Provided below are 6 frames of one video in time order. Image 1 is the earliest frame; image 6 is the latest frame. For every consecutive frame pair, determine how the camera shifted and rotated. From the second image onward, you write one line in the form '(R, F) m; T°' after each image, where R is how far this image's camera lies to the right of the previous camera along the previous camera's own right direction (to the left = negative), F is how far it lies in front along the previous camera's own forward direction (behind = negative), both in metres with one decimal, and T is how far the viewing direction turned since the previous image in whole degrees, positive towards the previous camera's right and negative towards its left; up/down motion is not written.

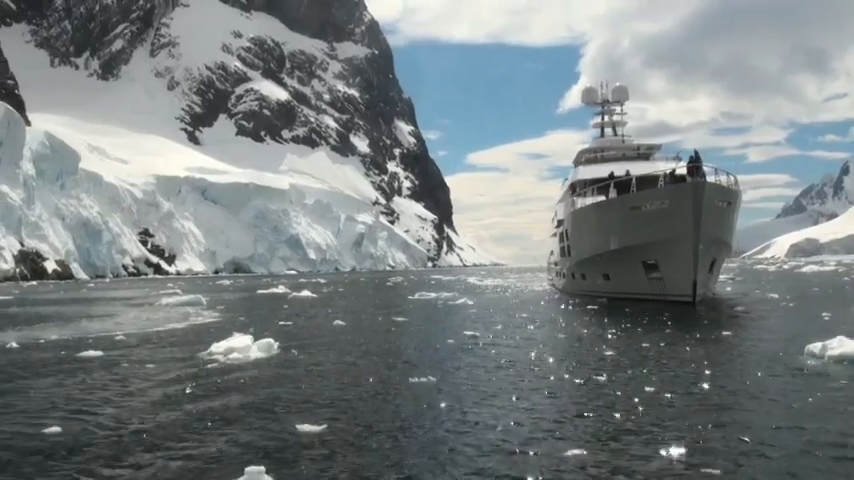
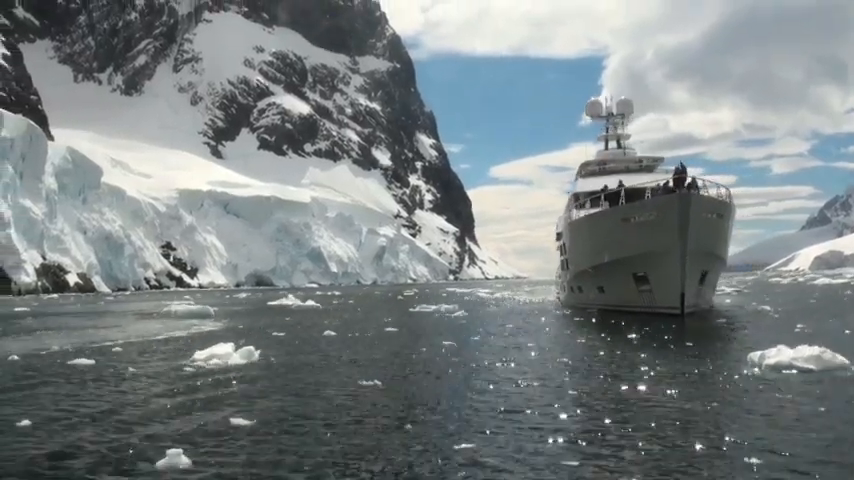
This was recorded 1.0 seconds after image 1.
(+0.4, -0.1) m; -1°
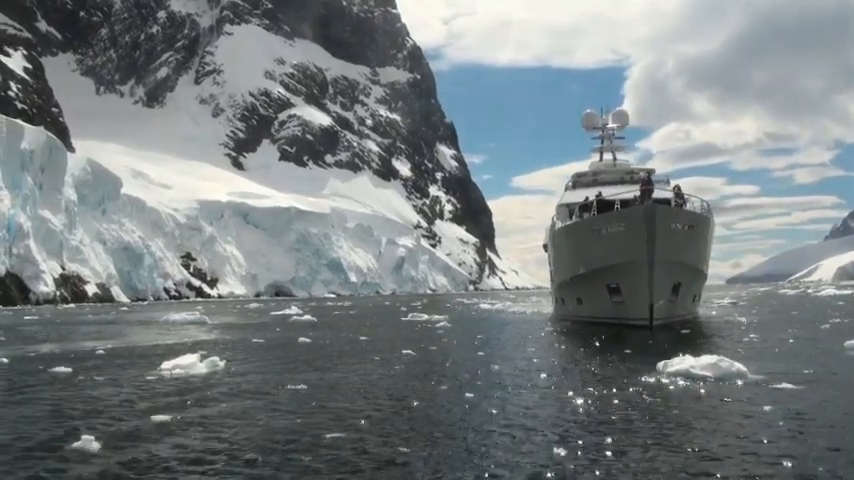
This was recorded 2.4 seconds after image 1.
(+0.5, -0.1) m; -1°
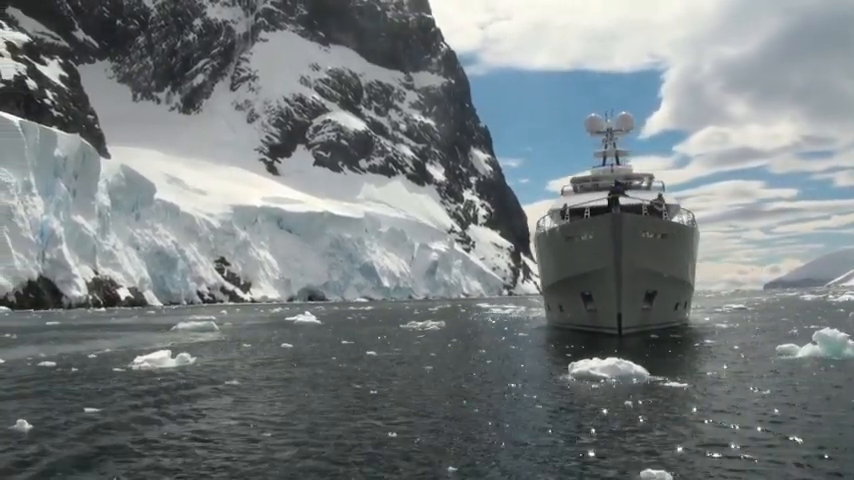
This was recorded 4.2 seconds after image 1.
(+0.8, 0.0) m; -2°
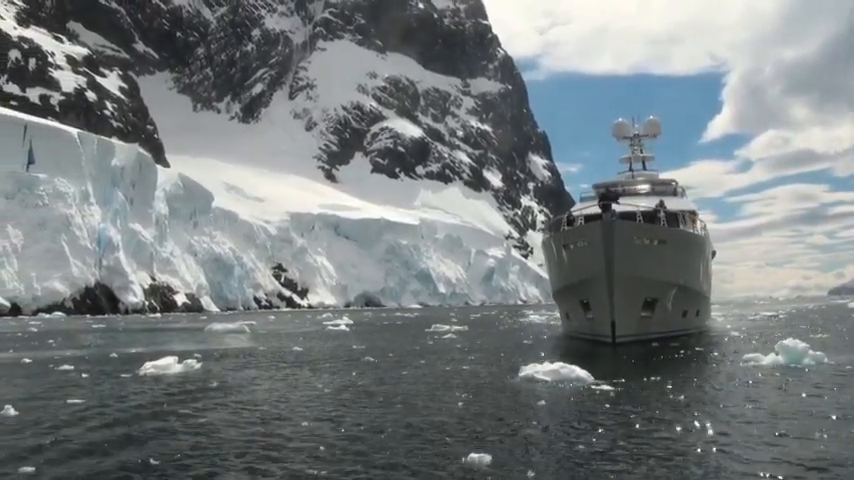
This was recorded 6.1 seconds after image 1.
(+0.7, -0.1) m; -4°
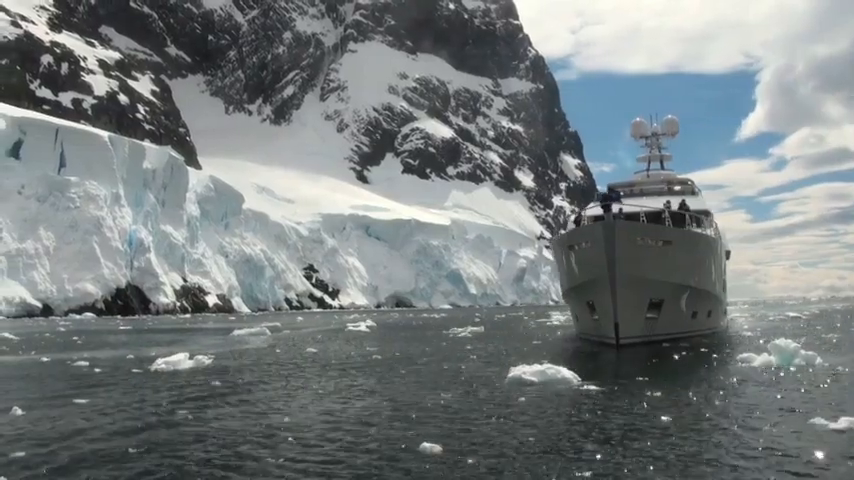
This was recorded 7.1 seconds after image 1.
(+0.3, 0.0) m; -2°
